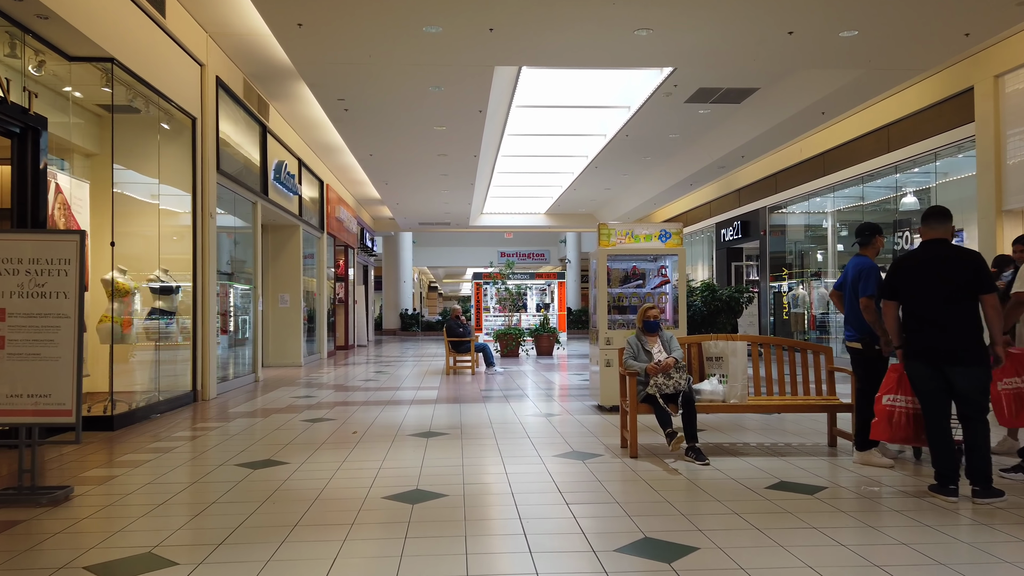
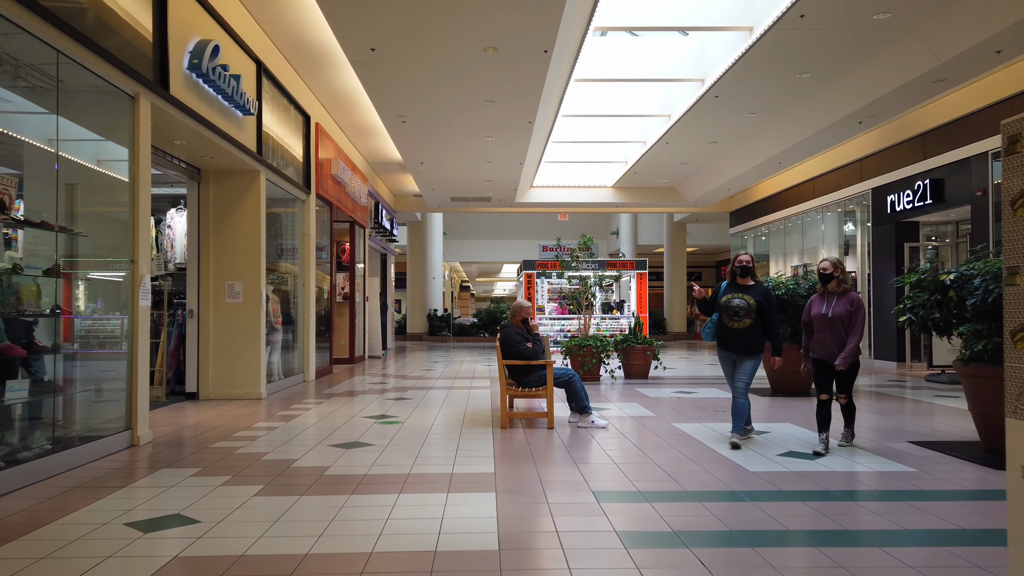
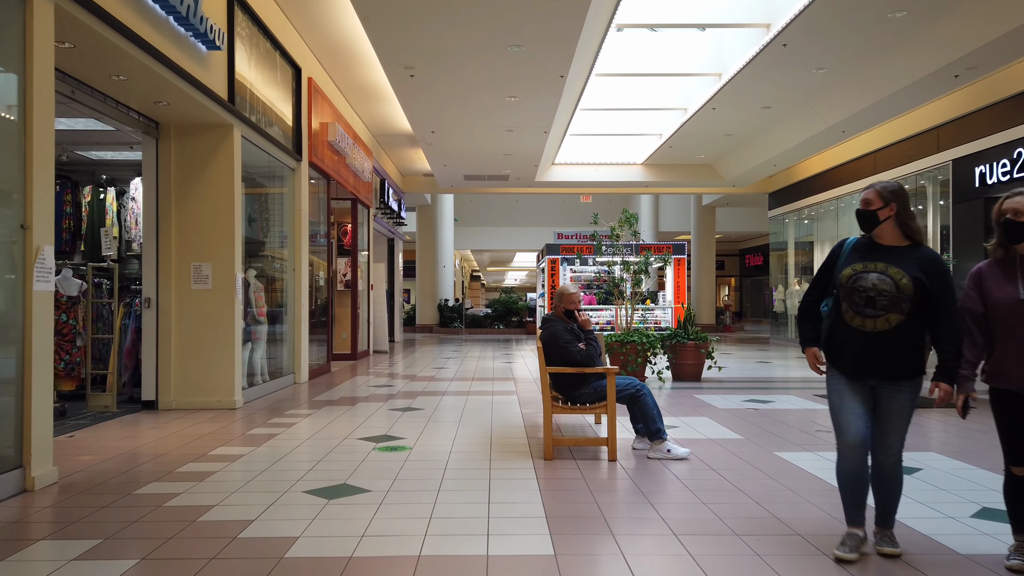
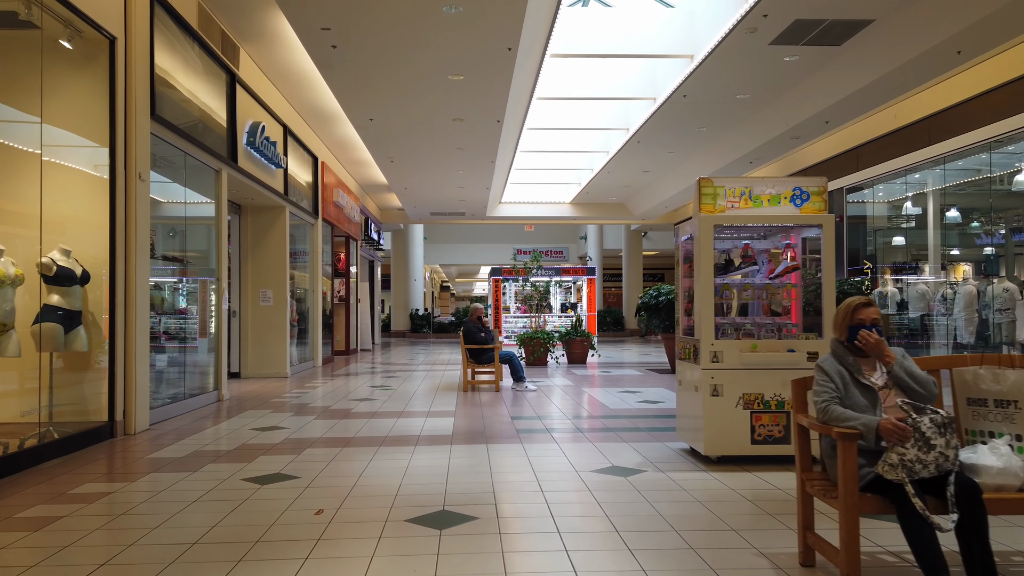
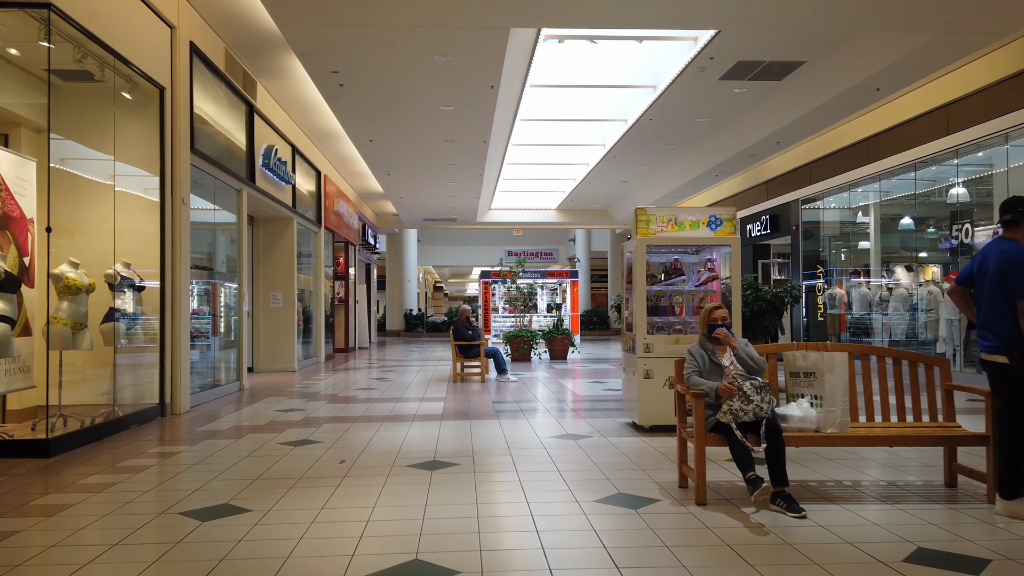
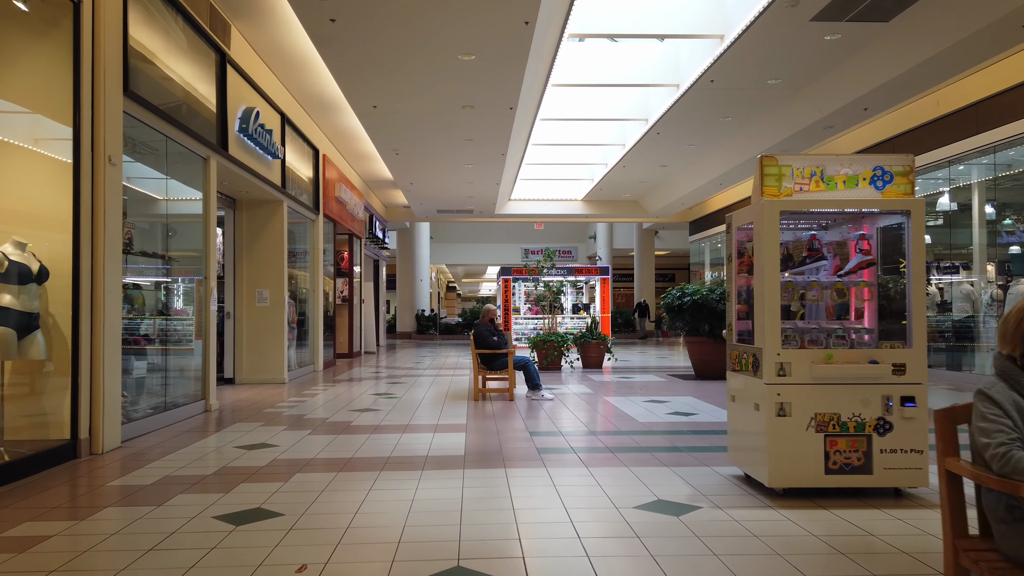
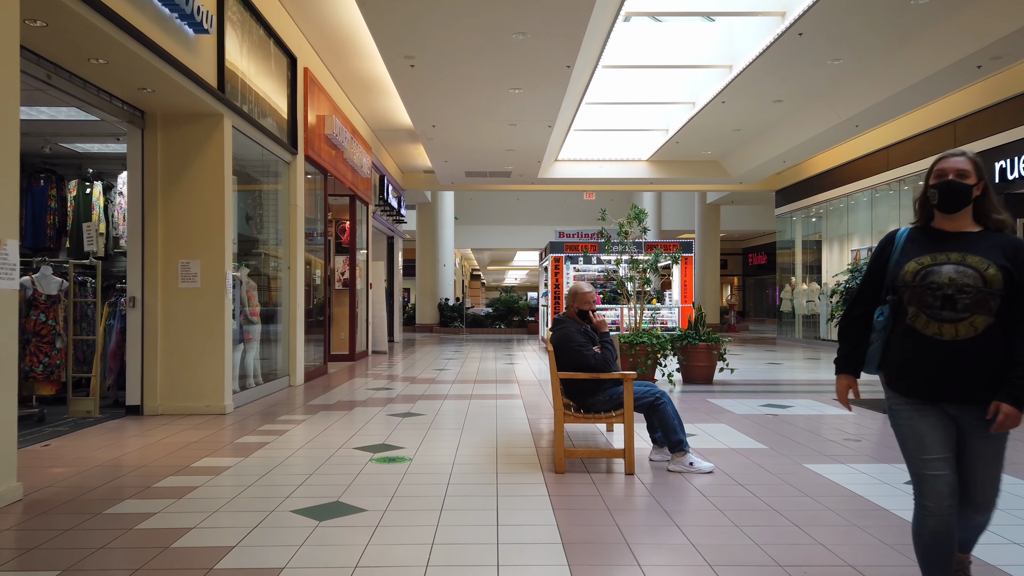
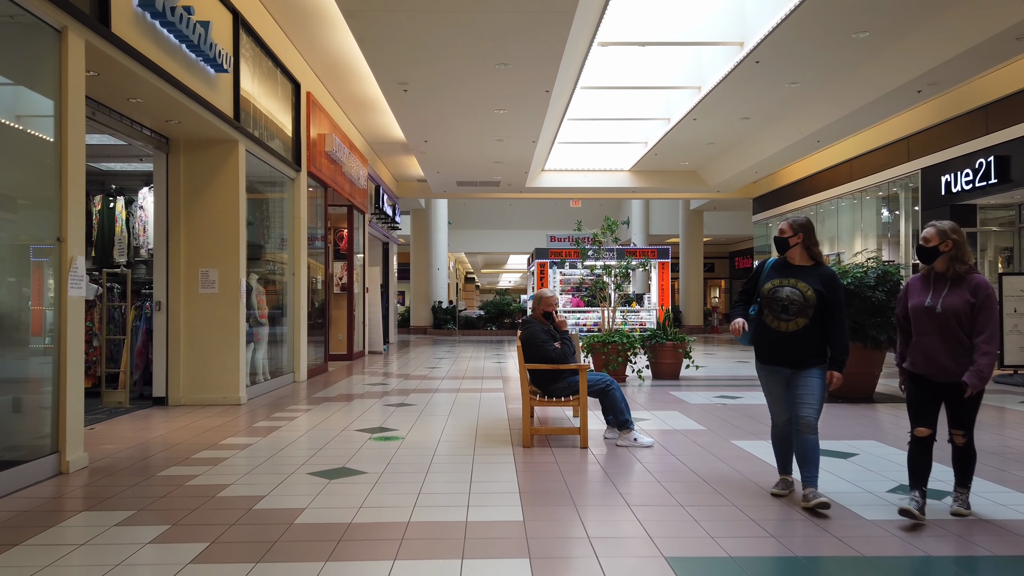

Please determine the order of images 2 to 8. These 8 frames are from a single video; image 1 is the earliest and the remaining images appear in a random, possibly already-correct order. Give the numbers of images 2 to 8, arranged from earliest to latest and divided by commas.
5, 4, 6, 2, 8, 3, 7
